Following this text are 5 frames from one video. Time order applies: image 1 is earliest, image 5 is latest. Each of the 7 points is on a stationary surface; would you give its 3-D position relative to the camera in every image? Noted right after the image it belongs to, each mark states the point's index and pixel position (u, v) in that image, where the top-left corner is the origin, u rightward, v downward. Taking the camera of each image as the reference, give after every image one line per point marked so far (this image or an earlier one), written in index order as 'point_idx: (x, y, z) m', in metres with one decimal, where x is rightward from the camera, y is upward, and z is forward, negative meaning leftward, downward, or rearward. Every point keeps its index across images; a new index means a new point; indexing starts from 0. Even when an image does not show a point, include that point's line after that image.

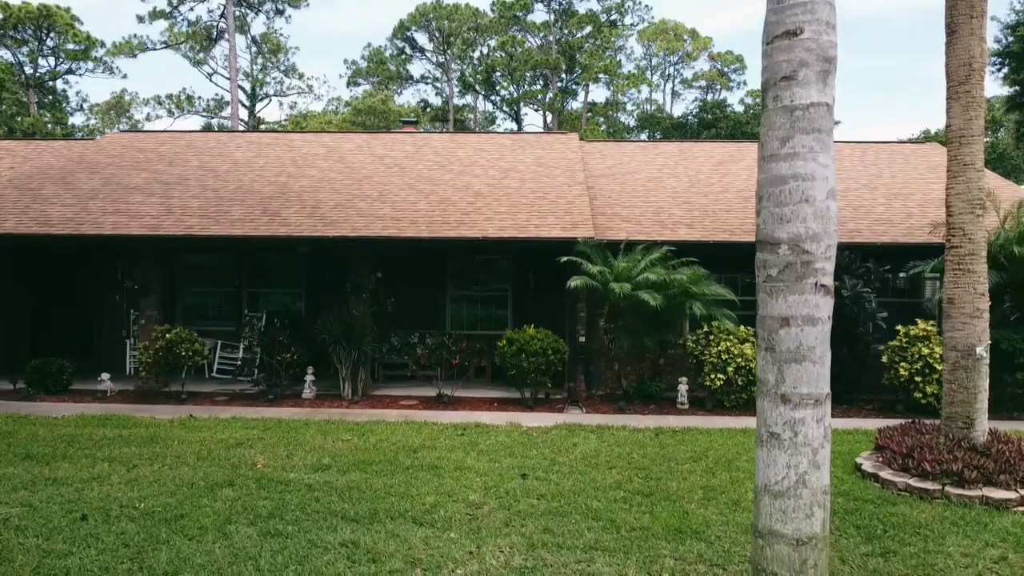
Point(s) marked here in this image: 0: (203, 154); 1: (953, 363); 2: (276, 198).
0: (-3.9, +1.7, +14.2) m
1: (+2.6, -0.4, +6.7) m
2: (-2.5, +1.0, +12.1) m
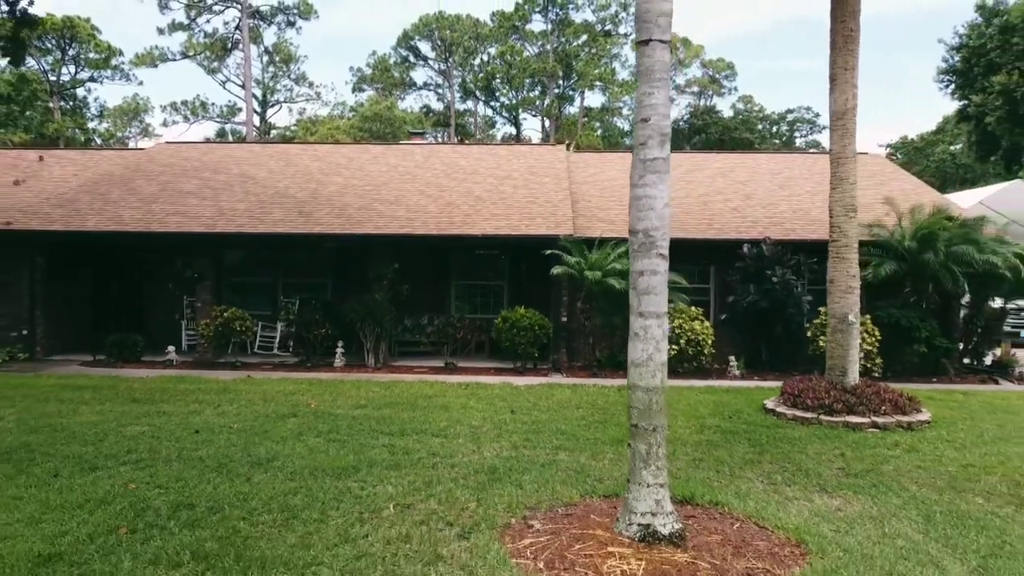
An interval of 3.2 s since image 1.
0: (-3.9, +1.8, +16.5) m
1: (+2.5, -0.3, +8.9) m
2: (-2.6, +1.1, +14.3) m
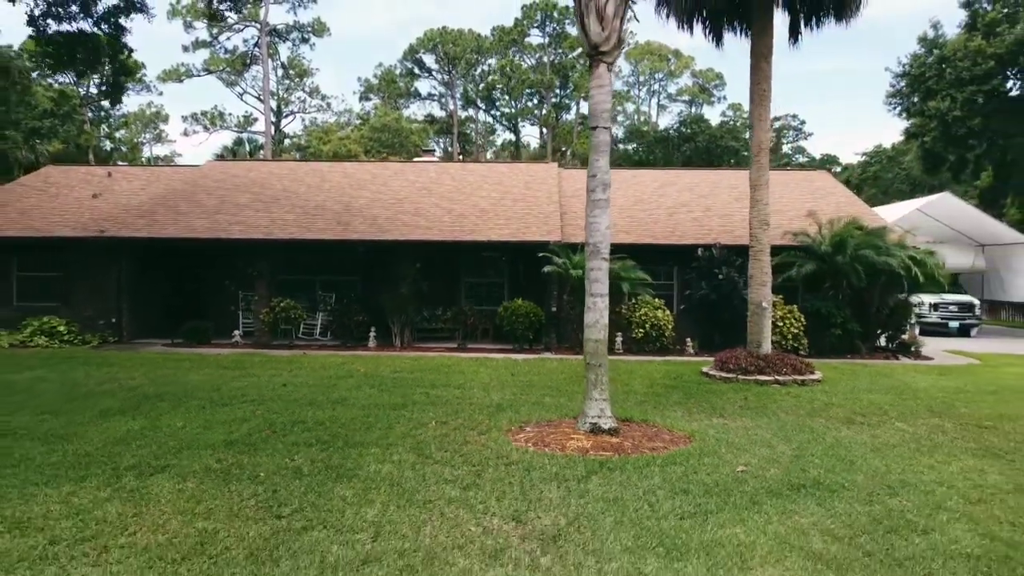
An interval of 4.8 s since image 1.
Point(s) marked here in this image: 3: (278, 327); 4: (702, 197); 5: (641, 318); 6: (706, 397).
0: (-3.9, +1.9, +19.5) m
1: (+2.5, -0.2, +12.0) m
2: (-2.6, +1.2, +17.4) m
3: (-3.4, -0.6, +16.2) m
4: (+3.1, +1.5, +18.7) m
5: (+1.7, -0.4, +14.9) m
6: (+1.8, -1.0, +10.3) m
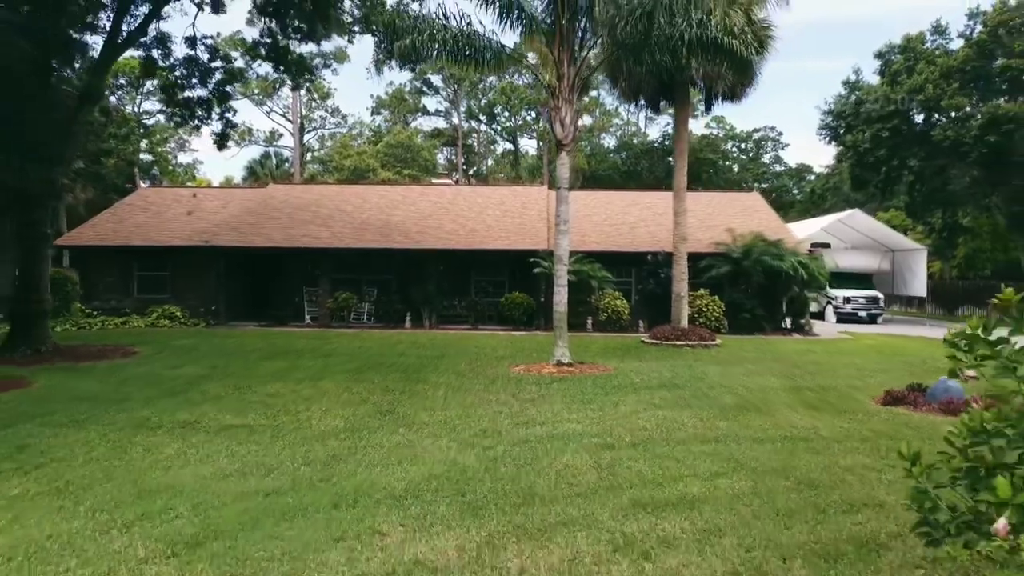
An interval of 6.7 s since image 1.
0: (-3.9, +1.9, +25.1) m
1: (+2.5, -0.2, +17.6) m
2: (-2.6, +1.2, +22.9) m
3: (-3.4, -0.5, +21.8) m
4: (+3.1, +1.6, +24.3) m
5: (+1.7, -0.3, +20.5) m
6: (+1.8, -0.9, +15.9) m
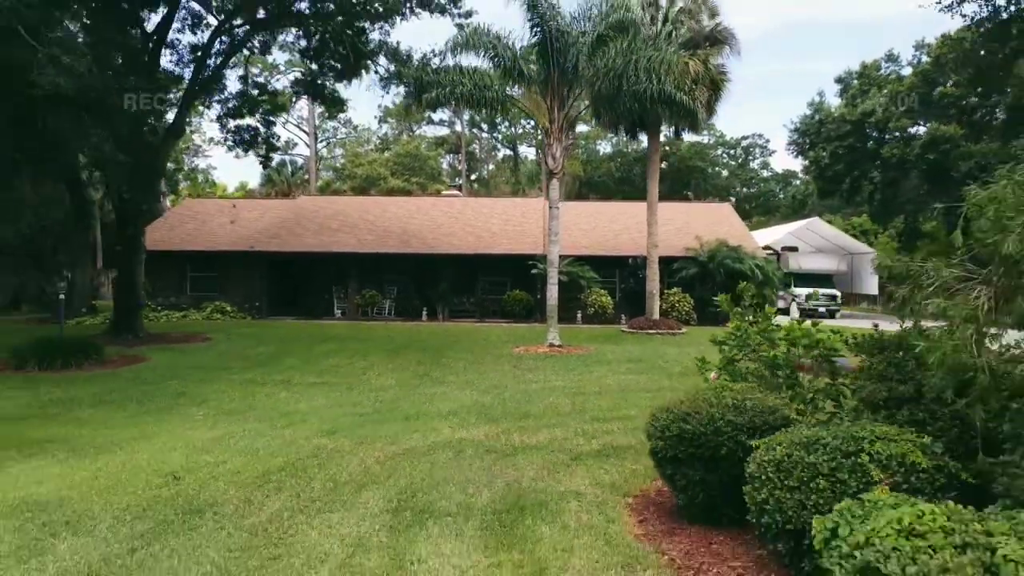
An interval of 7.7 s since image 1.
0: (-3.9, +2.0, +28.8) m
1: (+2.5, -0.1, +21.2) m
2: (-2.6, +1.3, +26.6) m
3: (-3.3, -0.4, +25.5) m
4: (+3.1, +1.6, +27.9) m
5: (+1.7, -0.3, +24.2) m
6: (+1.8, -0.9, +19.6) m
